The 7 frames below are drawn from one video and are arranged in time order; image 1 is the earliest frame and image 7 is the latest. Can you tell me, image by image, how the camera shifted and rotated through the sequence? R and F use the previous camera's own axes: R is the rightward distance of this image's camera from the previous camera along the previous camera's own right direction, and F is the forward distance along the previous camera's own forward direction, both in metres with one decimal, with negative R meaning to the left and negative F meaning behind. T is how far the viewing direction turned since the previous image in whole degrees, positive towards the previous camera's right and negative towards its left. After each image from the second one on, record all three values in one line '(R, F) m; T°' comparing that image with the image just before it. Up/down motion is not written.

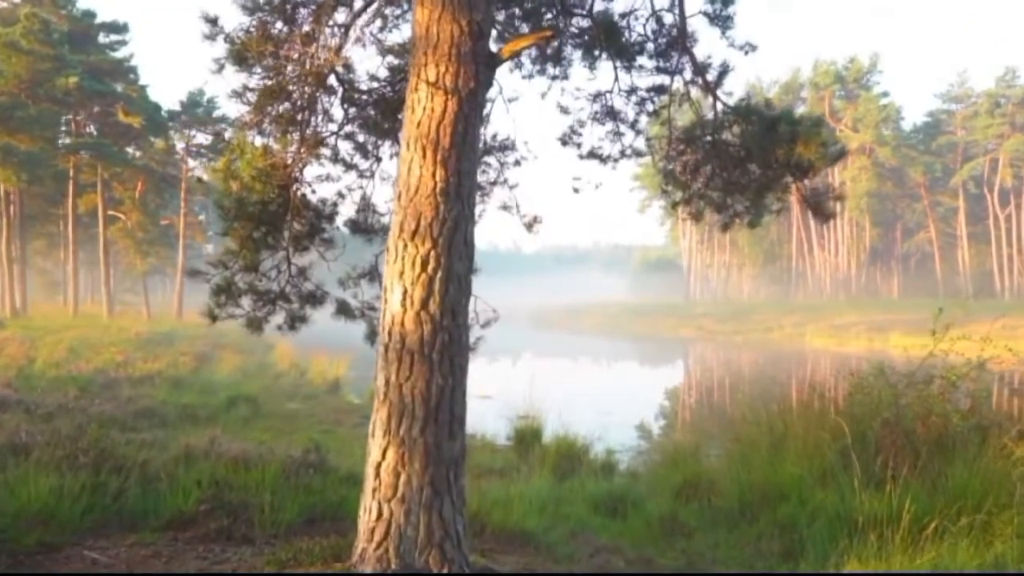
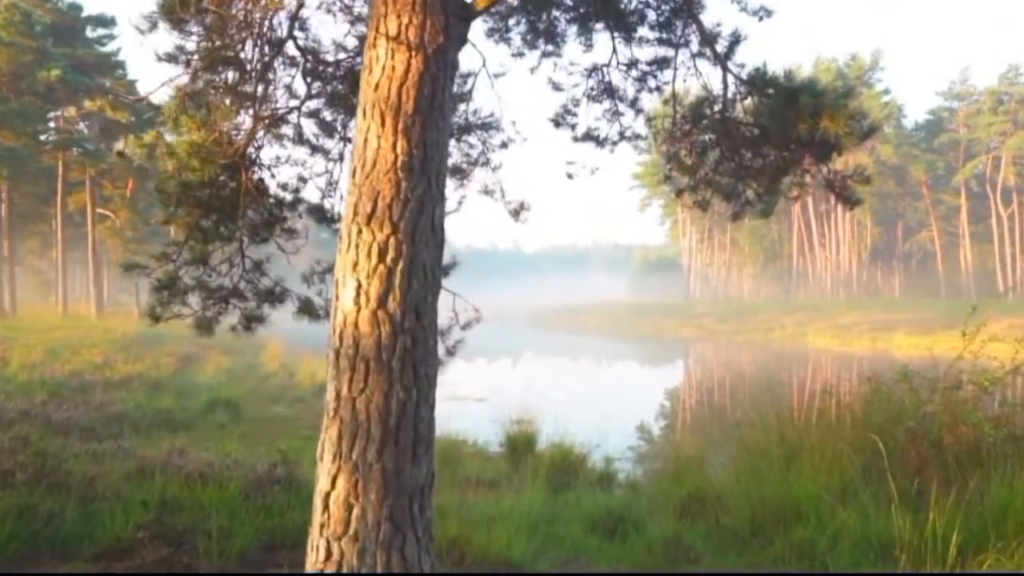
(+0.2, +0.8) m; 0°
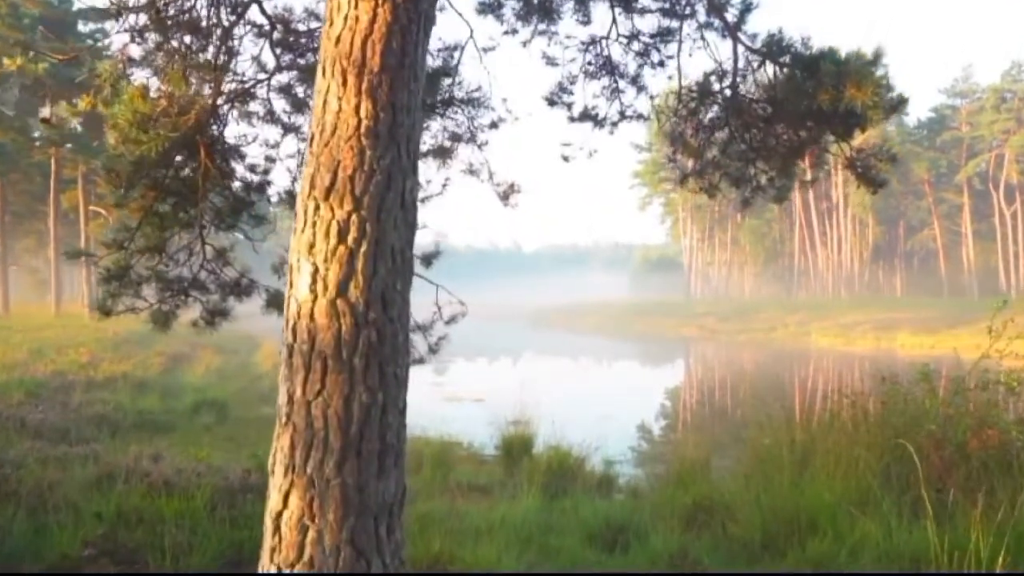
(+0.1, +0.5) m; 0°
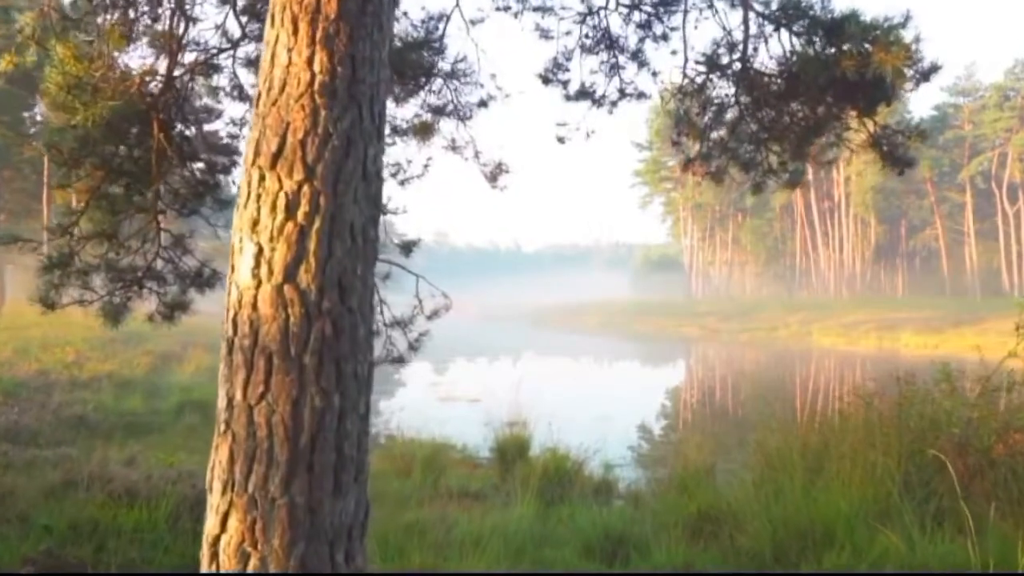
(+0.1, +0.5) m; 0°
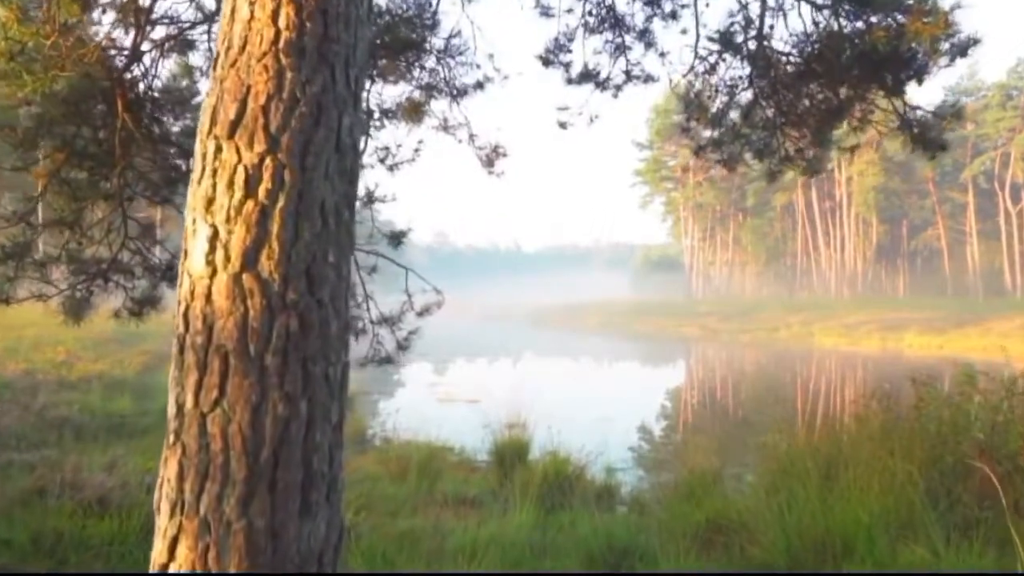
(0.0, +0.4) m; 0°
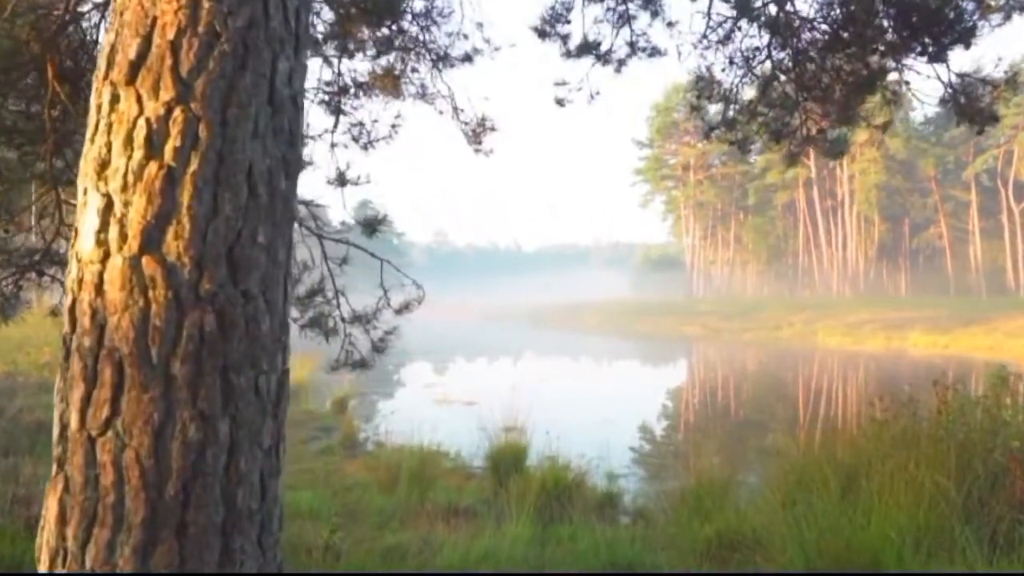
(+0.1, +0.5) m; 0°
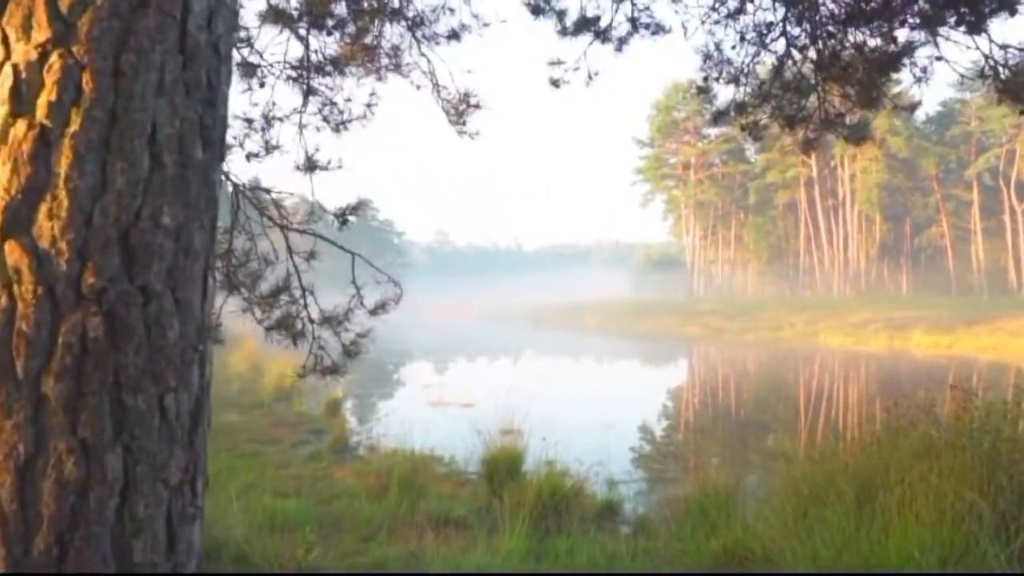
(+0.1, +0.4) m; 0°
